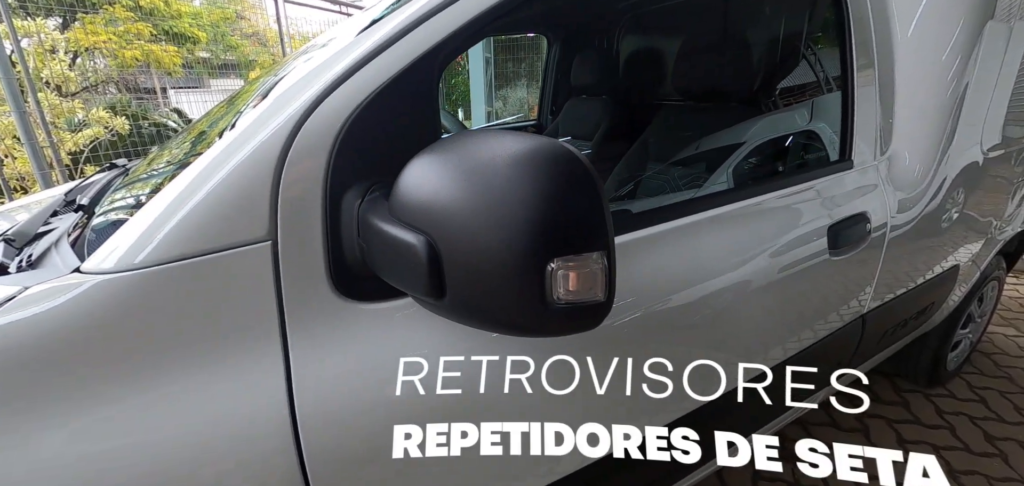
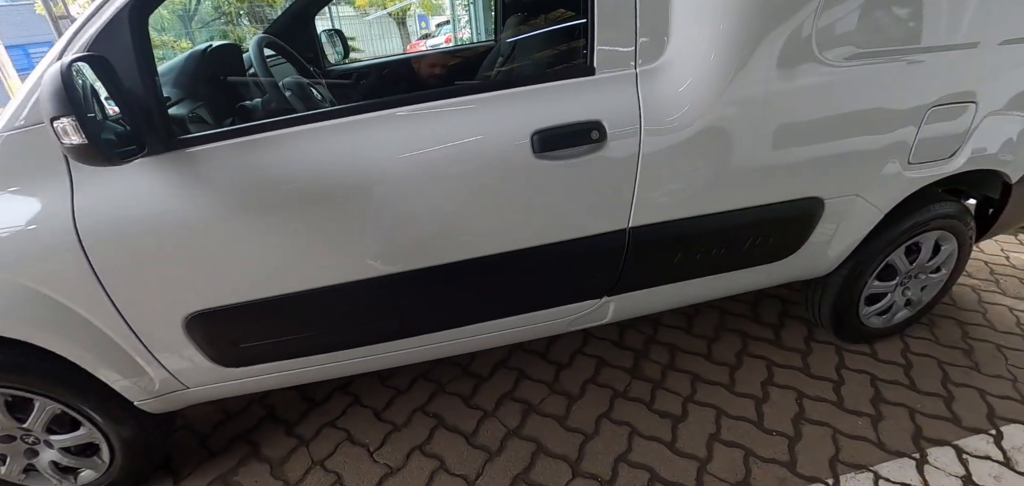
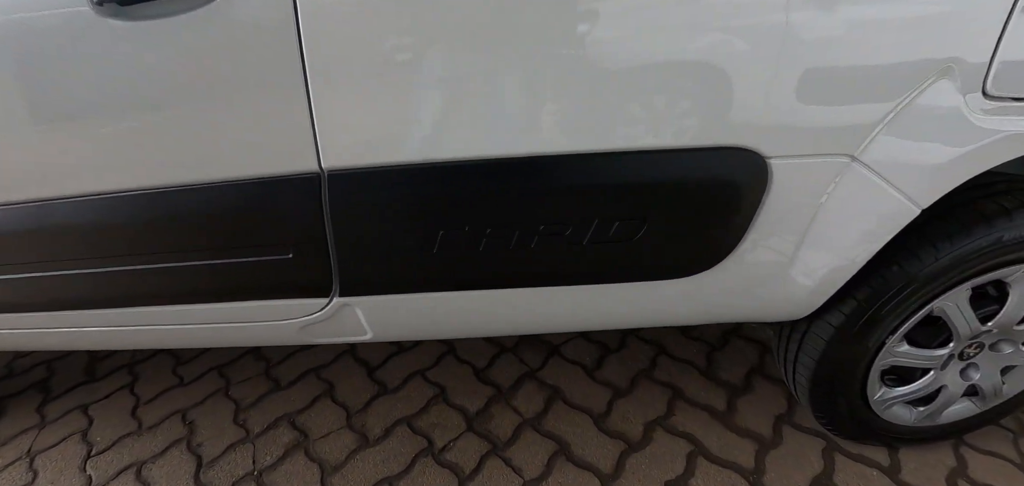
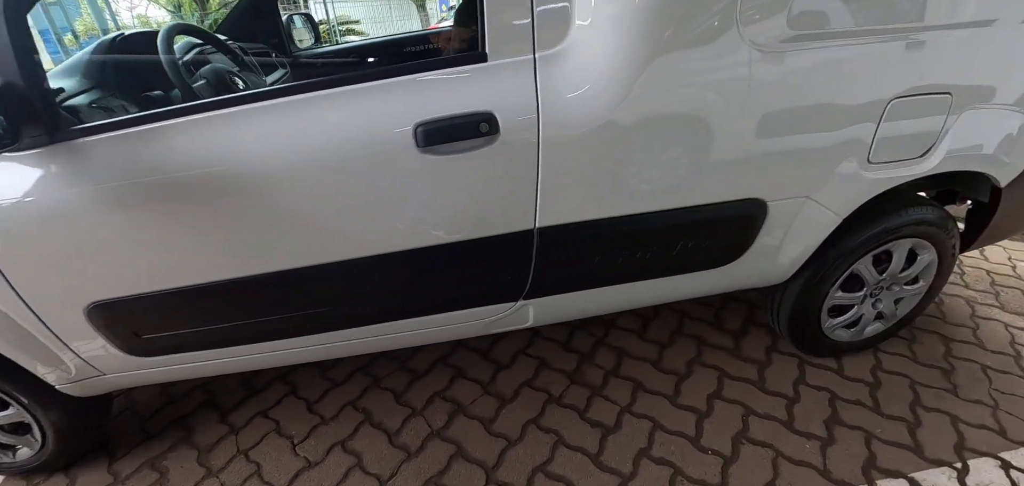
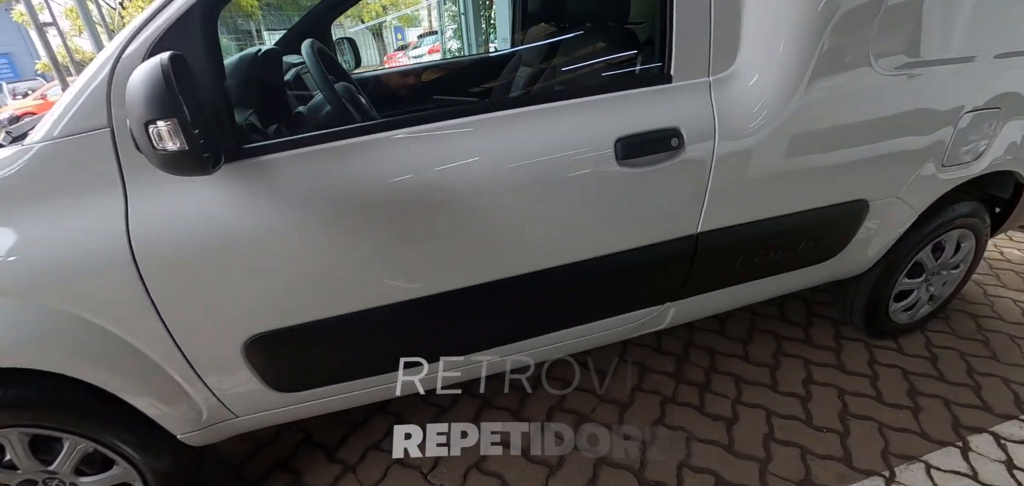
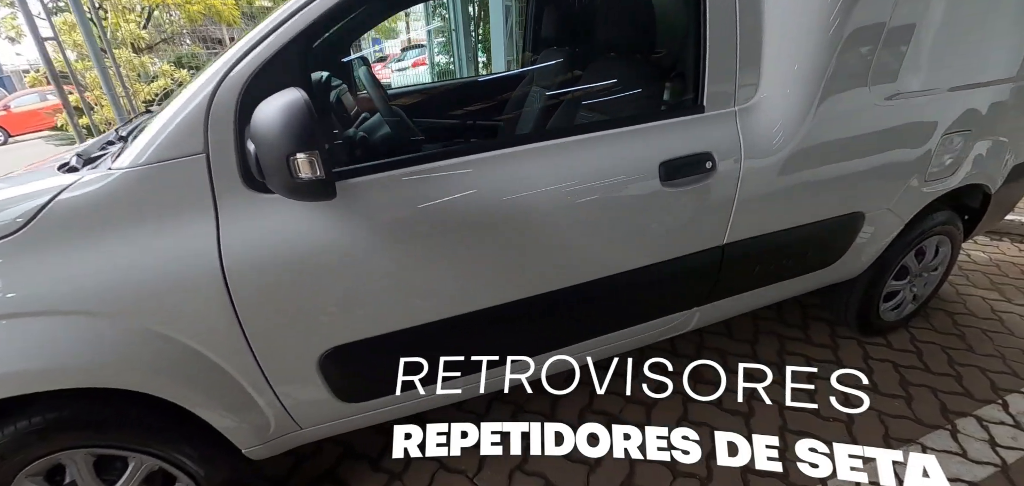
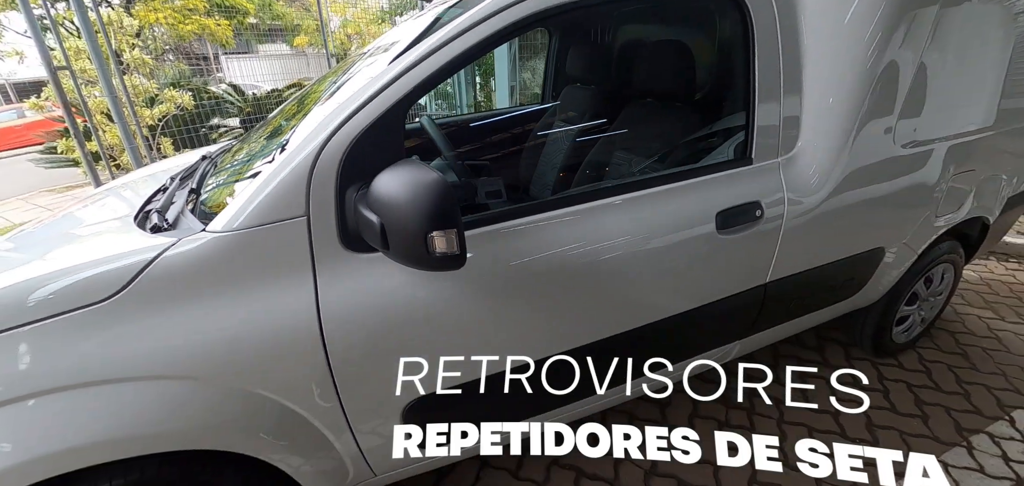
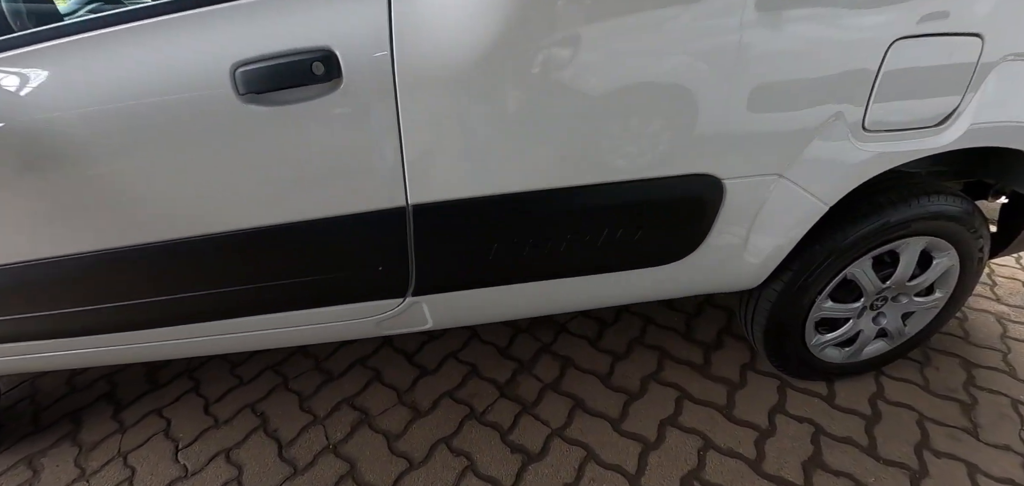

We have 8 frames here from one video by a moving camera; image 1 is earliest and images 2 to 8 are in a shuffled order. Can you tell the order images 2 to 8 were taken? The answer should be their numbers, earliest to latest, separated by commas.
7, 6, 5, 2, 4, 8, 3
